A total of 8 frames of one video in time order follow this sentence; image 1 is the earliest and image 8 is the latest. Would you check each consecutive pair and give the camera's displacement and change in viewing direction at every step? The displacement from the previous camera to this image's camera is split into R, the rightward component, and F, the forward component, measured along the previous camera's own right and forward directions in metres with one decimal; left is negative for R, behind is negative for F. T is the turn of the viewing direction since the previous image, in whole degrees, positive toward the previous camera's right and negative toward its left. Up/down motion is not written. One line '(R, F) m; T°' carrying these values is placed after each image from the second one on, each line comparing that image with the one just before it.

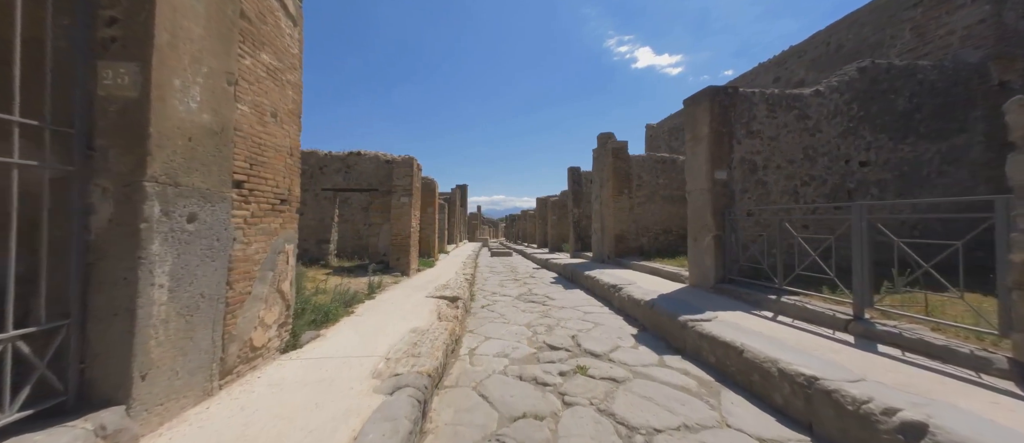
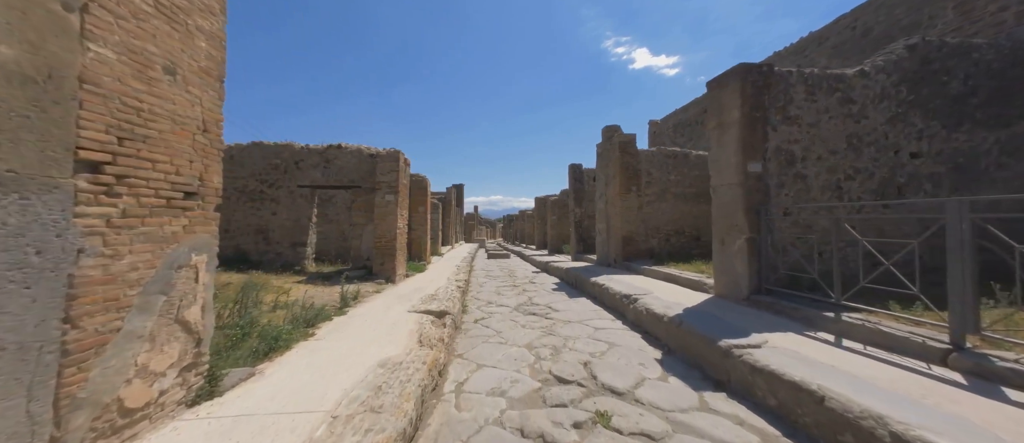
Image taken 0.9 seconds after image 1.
(0.0, +0.8) m; 0°
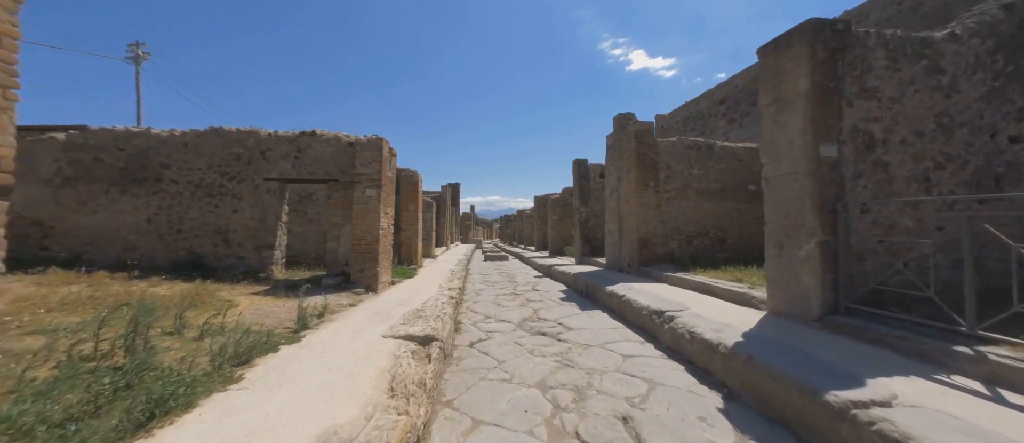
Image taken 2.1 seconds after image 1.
(-0.1, +1.0) m; +1°
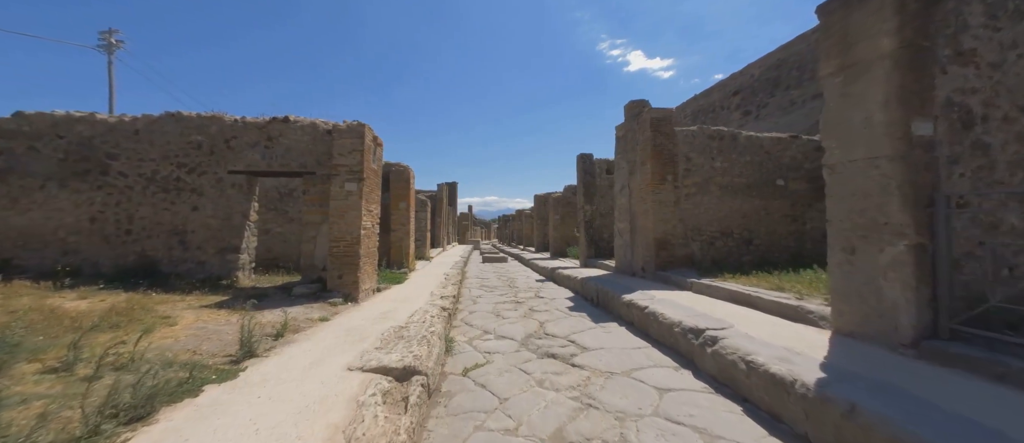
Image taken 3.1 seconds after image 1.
(-0.1, +0.8) m; 0°
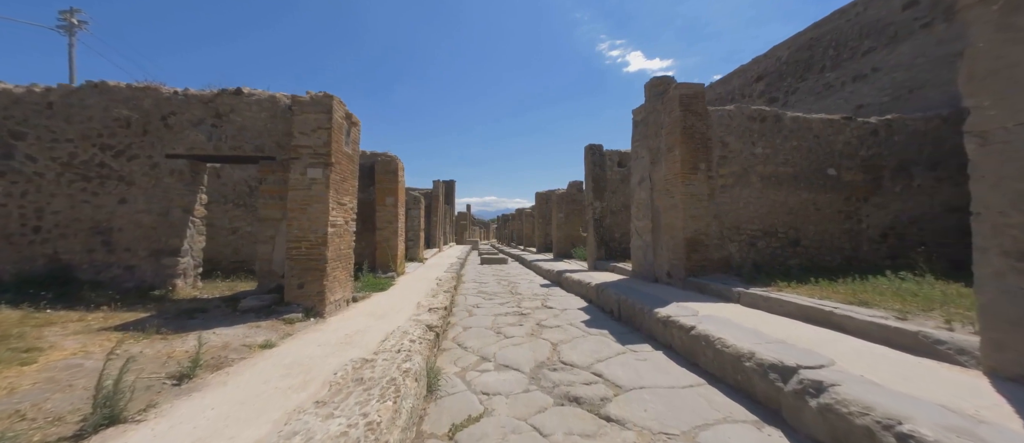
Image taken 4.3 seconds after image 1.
(-0.1, +1.0) m; 0°
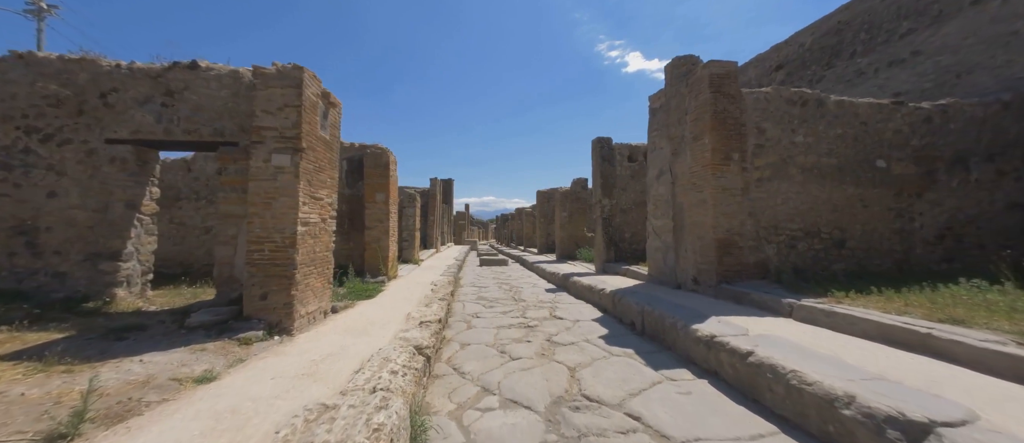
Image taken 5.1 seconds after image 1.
(-0.1, +0.7) m; 0°
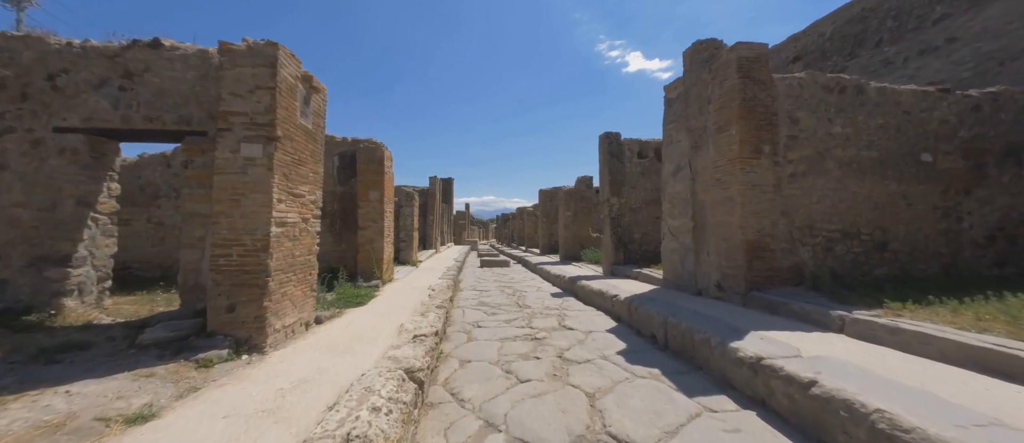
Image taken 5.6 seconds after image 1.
(-0.1, +0.5) m; 0°
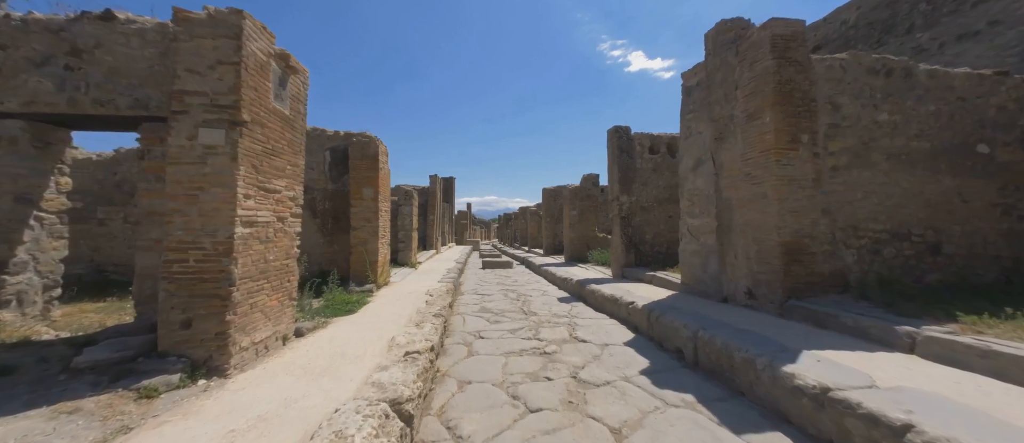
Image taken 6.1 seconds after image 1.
(0.0, +0.4) m; 0°
